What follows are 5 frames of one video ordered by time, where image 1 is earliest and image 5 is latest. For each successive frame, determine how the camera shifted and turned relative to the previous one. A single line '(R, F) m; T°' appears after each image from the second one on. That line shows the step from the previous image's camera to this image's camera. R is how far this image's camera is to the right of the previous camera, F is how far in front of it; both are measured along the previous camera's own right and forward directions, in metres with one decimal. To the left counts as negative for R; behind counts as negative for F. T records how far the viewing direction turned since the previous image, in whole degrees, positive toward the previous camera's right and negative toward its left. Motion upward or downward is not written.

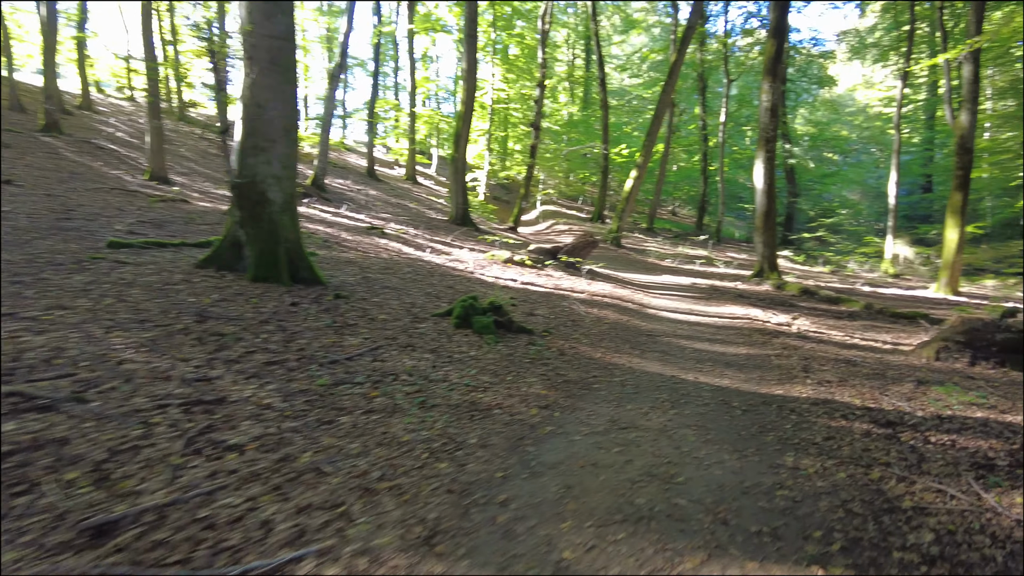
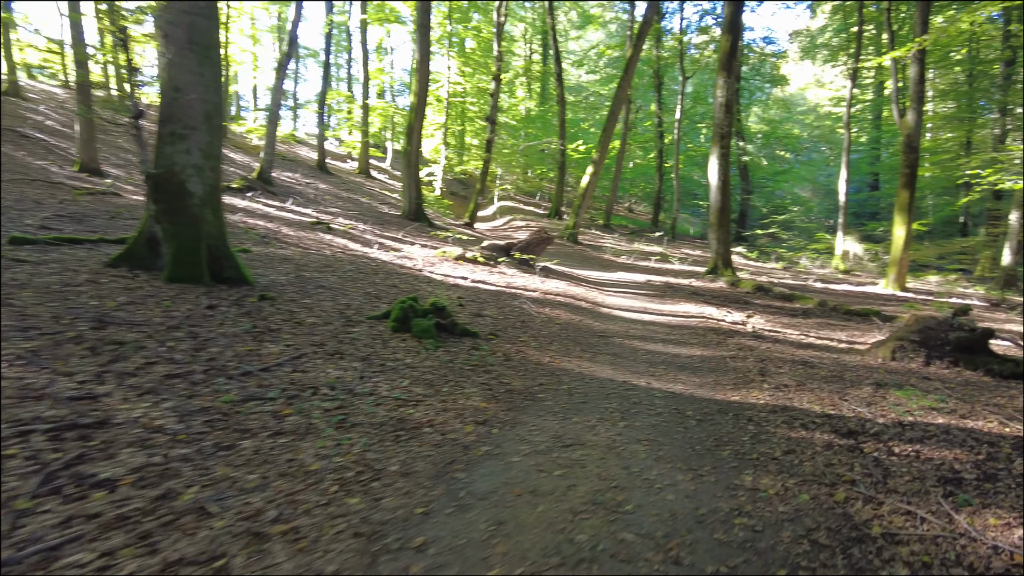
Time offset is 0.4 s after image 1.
(+0.1, +0.4) m; +4°
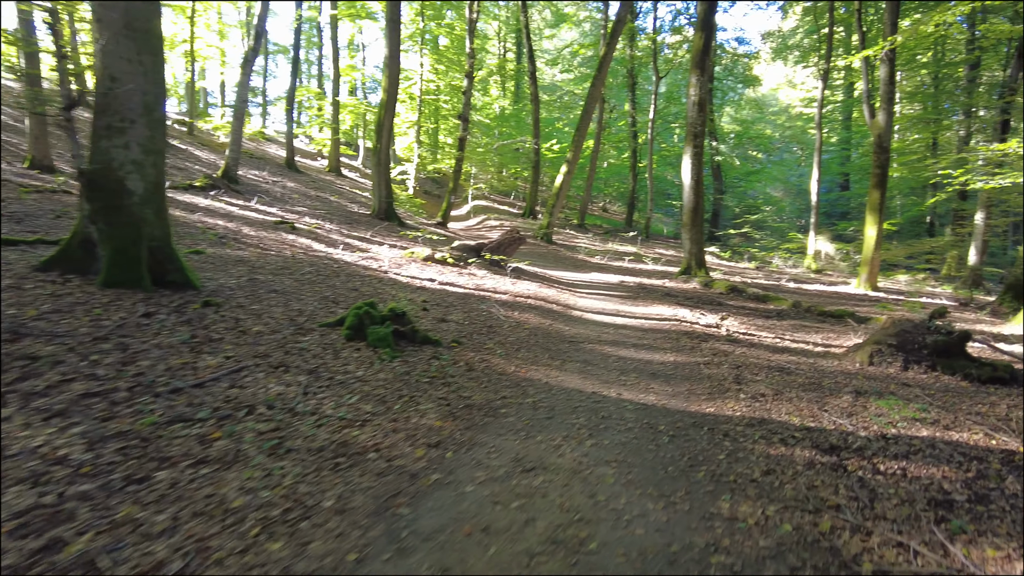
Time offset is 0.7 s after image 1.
(+0.1, +0.3) m; +2°
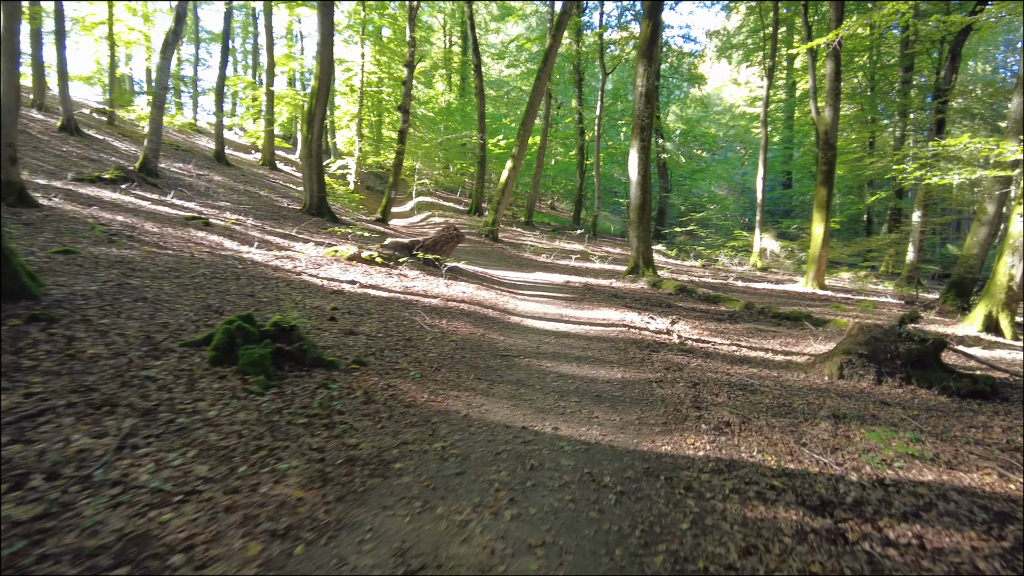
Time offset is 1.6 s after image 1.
(+0.2, +0.9) m; +4°
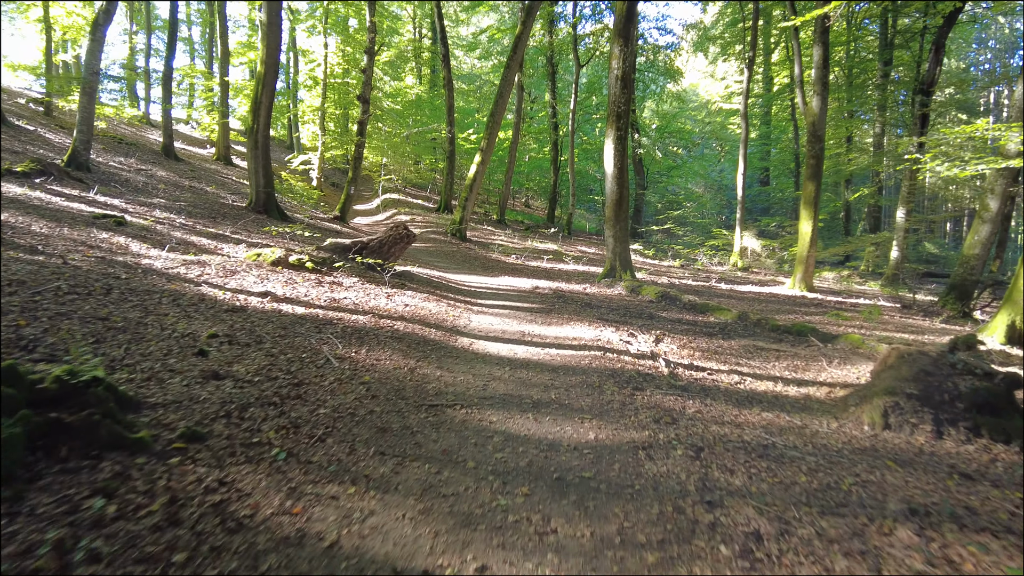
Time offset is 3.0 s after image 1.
(+0.3, +1.5) m; +2°
